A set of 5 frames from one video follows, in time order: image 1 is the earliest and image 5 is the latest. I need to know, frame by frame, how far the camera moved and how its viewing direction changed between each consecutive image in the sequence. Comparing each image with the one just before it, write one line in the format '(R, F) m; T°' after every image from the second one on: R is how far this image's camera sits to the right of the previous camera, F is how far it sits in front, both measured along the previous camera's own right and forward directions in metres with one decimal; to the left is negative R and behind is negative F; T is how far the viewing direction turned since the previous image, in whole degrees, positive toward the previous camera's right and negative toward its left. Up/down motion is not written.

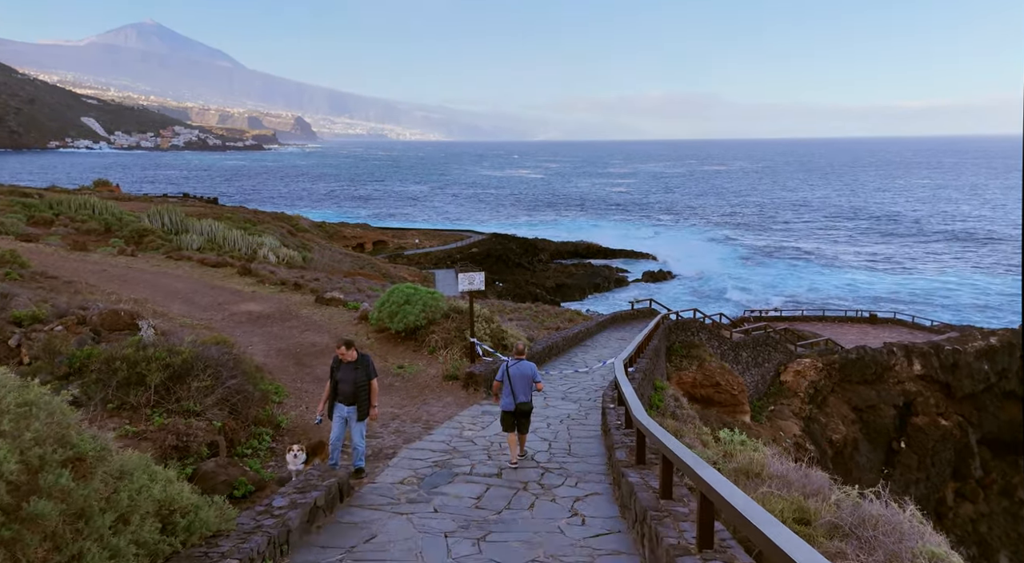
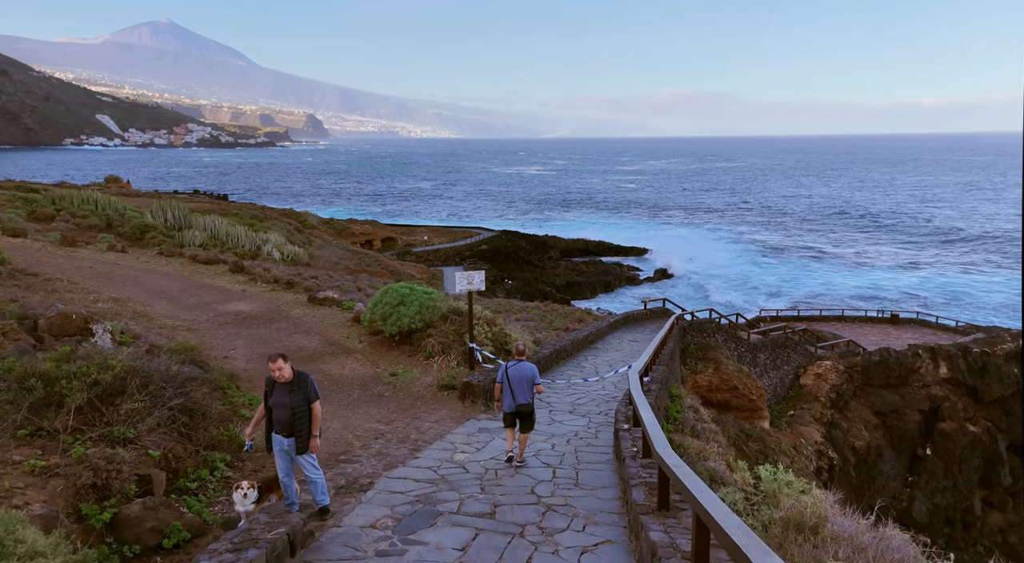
(+0.1, +1.0) m; -1°
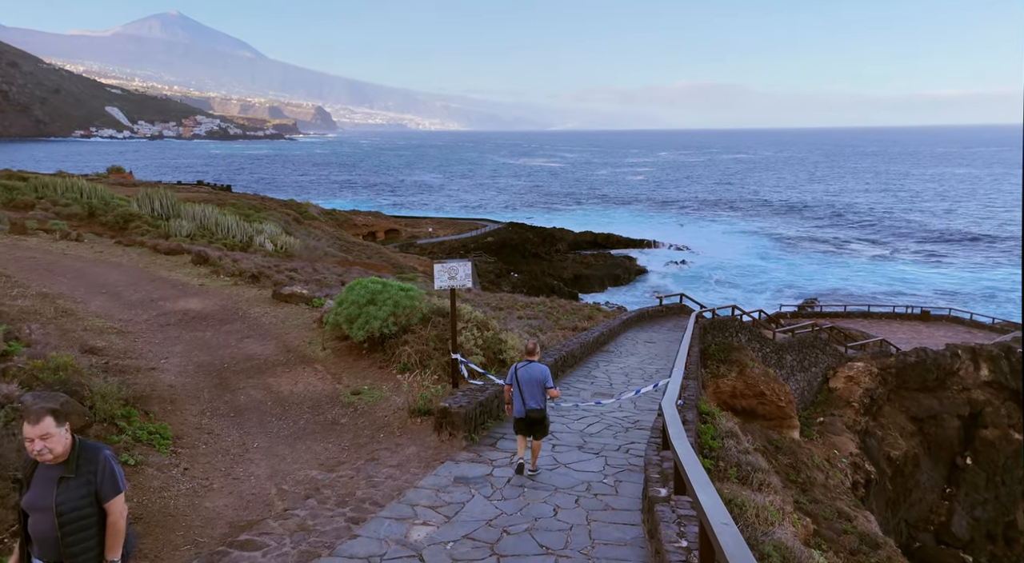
(+0.2, +2.2) m; -1°
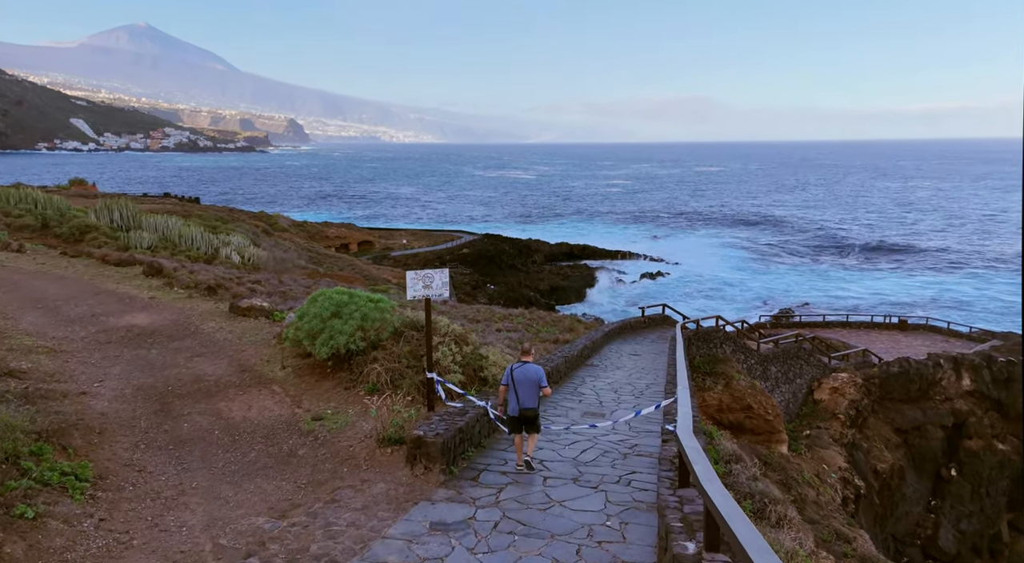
(-0.1, +0.9) m; +2°
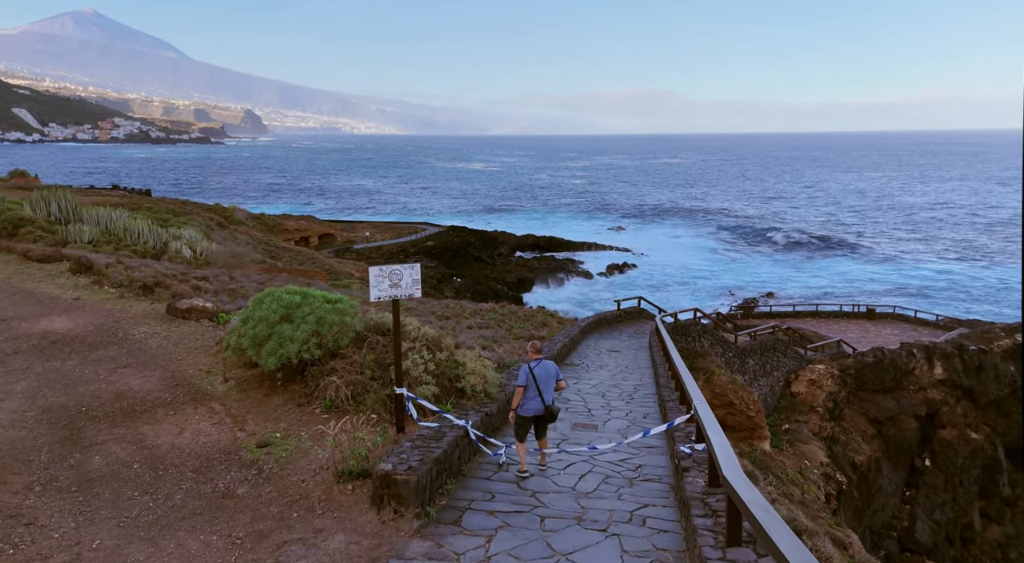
(-0.2, +1.1) m; +3°
